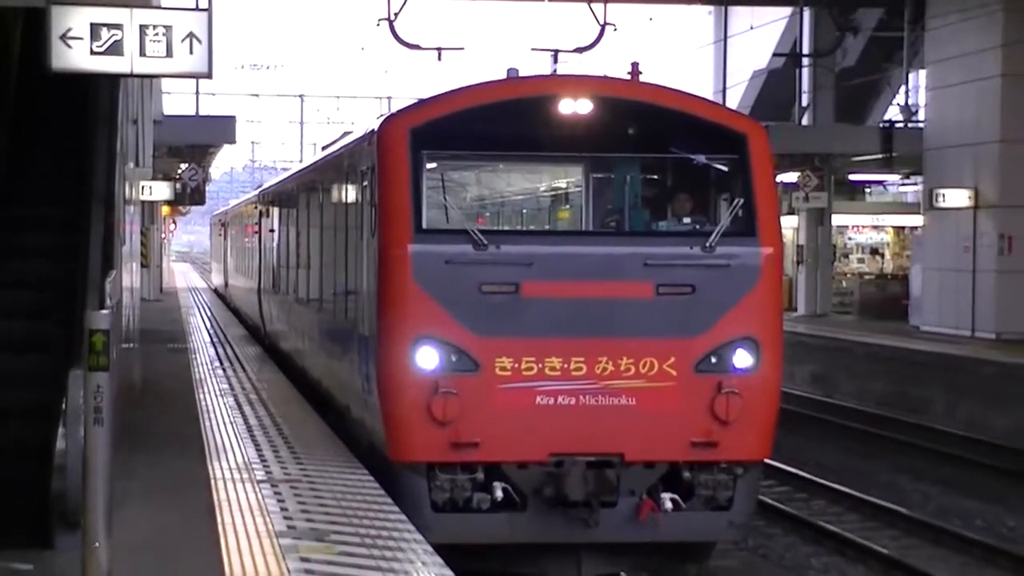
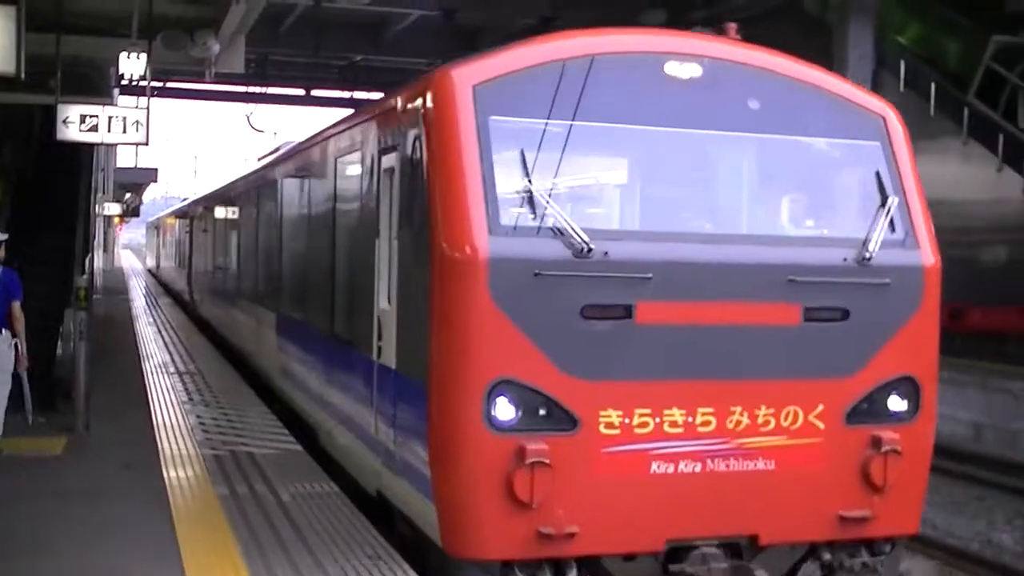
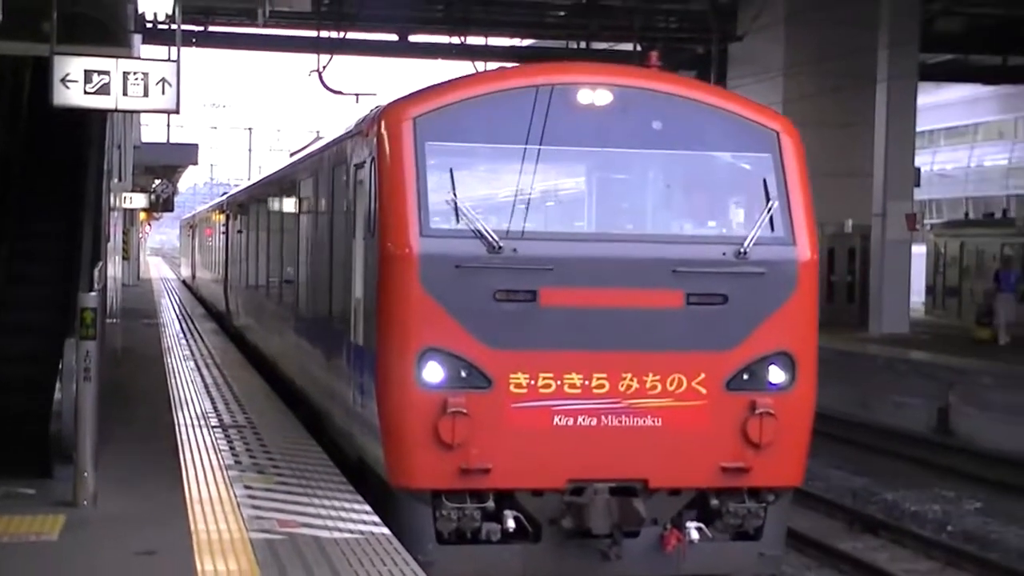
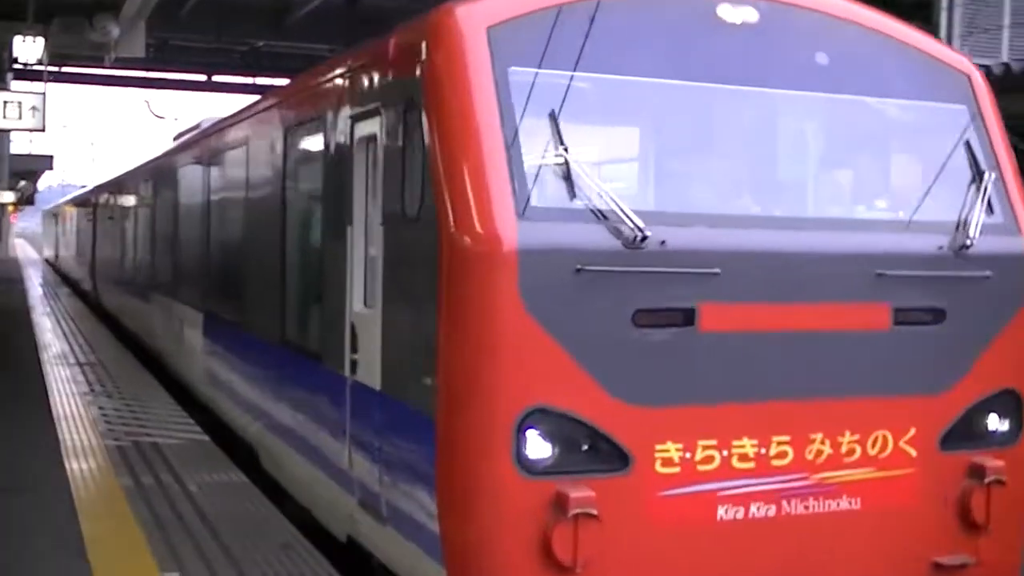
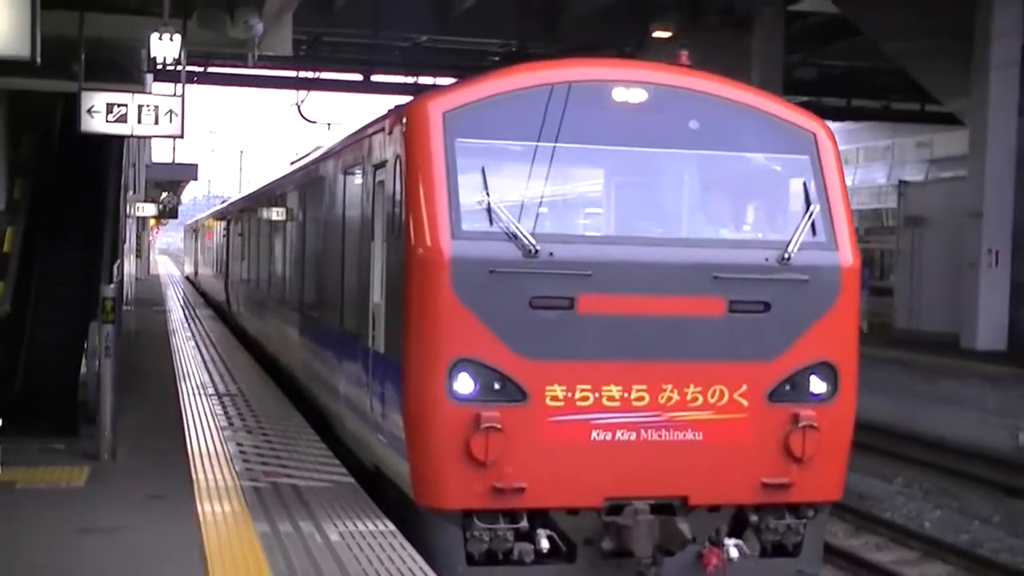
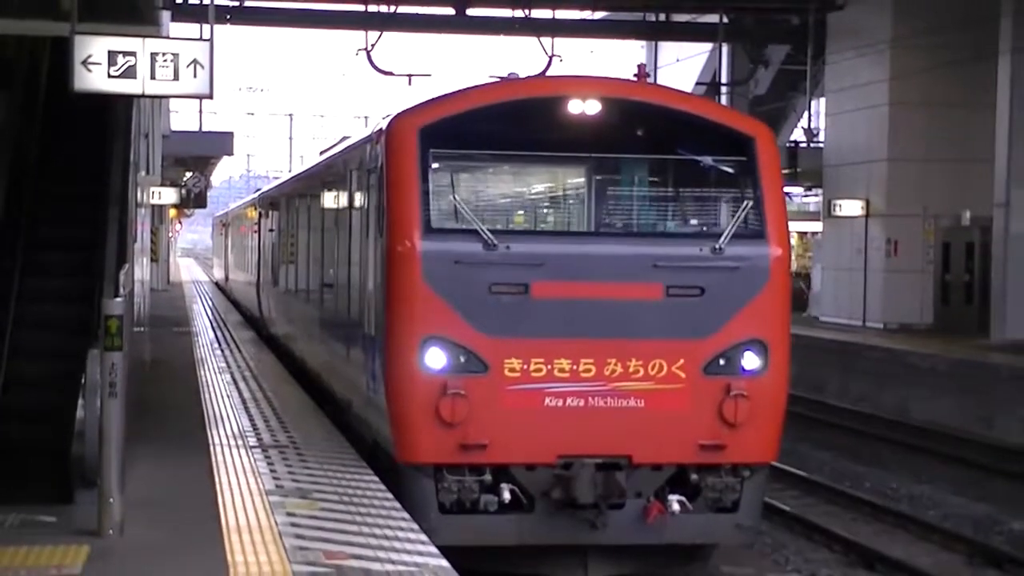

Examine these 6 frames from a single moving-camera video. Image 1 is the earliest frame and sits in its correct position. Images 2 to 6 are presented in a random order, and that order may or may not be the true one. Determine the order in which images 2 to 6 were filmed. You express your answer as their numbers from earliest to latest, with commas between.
6, 3, 5, 2, 4
